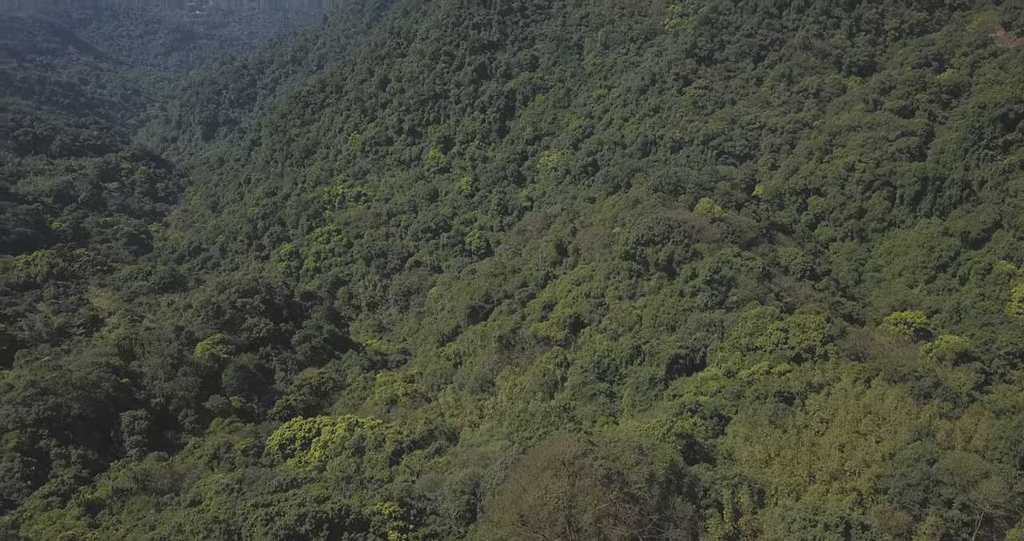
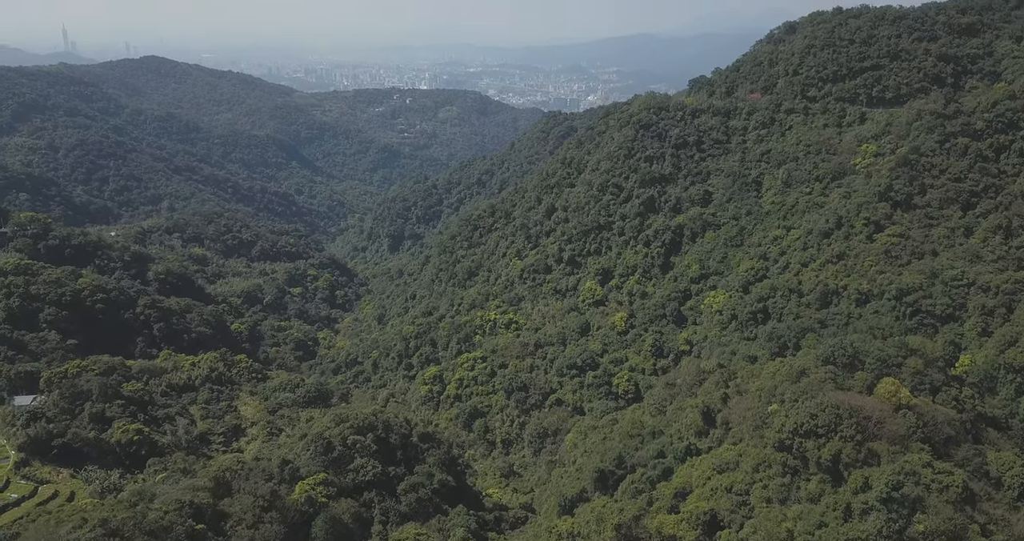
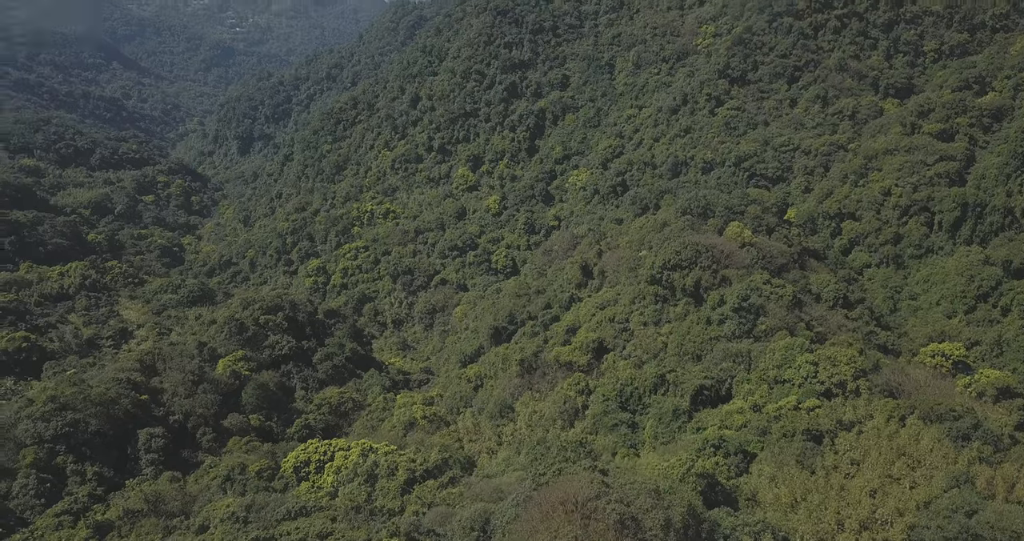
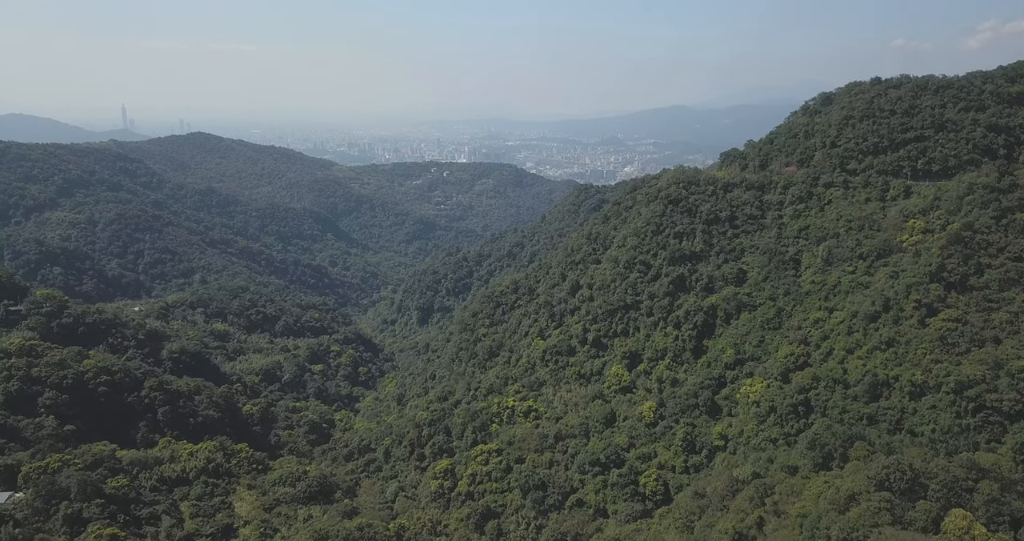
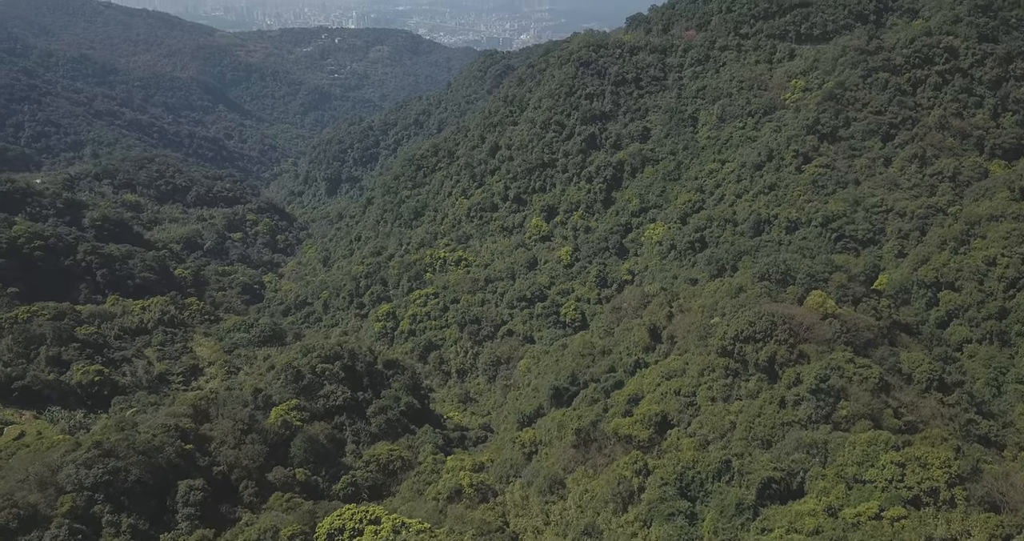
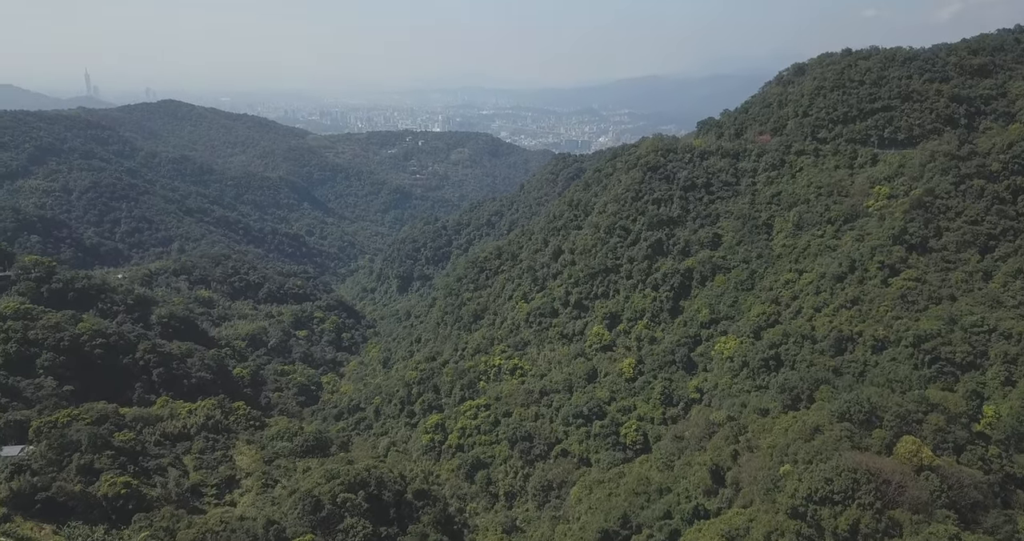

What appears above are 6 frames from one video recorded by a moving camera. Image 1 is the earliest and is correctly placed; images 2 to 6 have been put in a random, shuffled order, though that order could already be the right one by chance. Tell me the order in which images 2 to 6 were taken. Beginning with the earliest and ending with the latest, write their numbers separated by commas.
3, 5, 2, 6, 4
